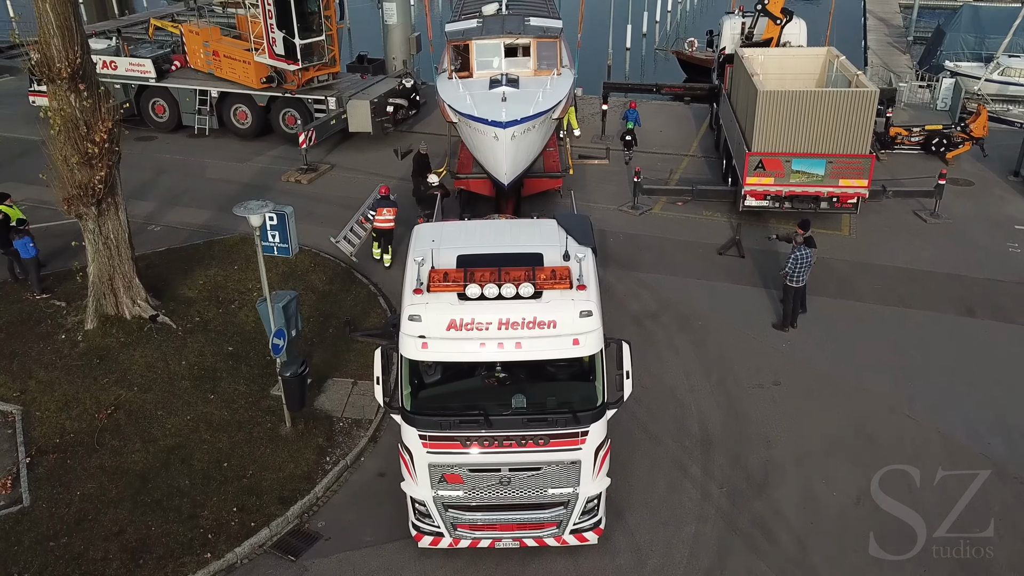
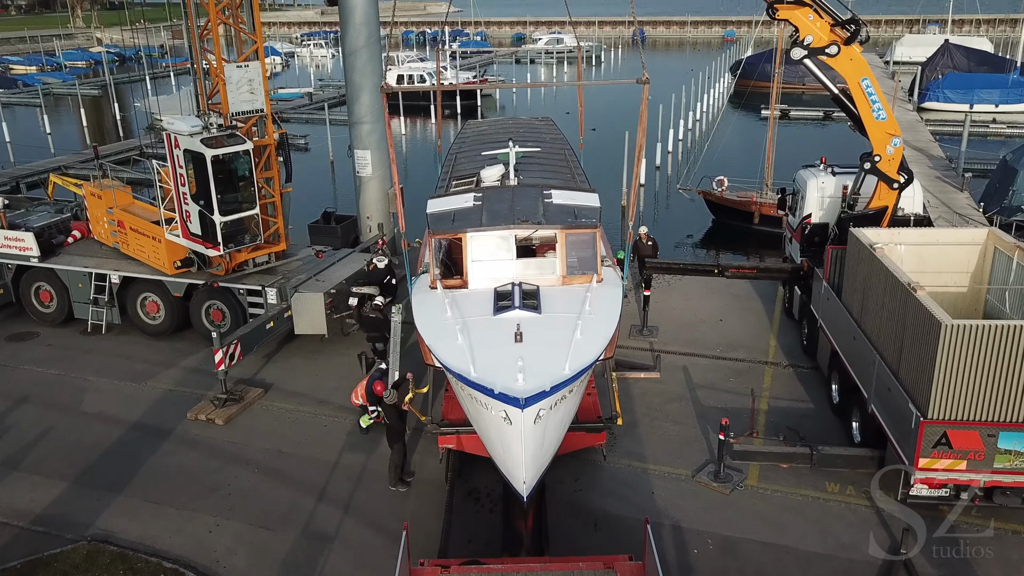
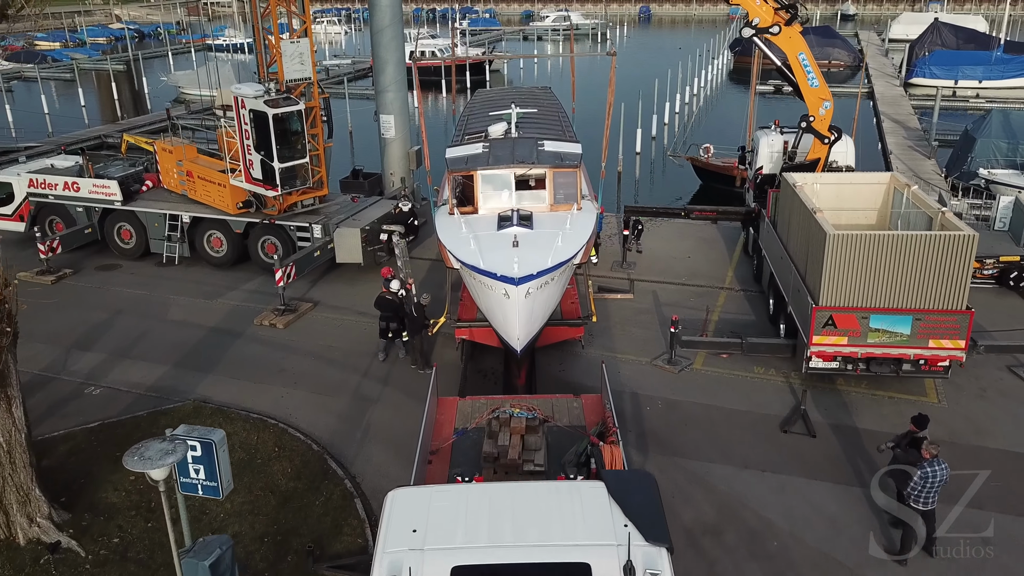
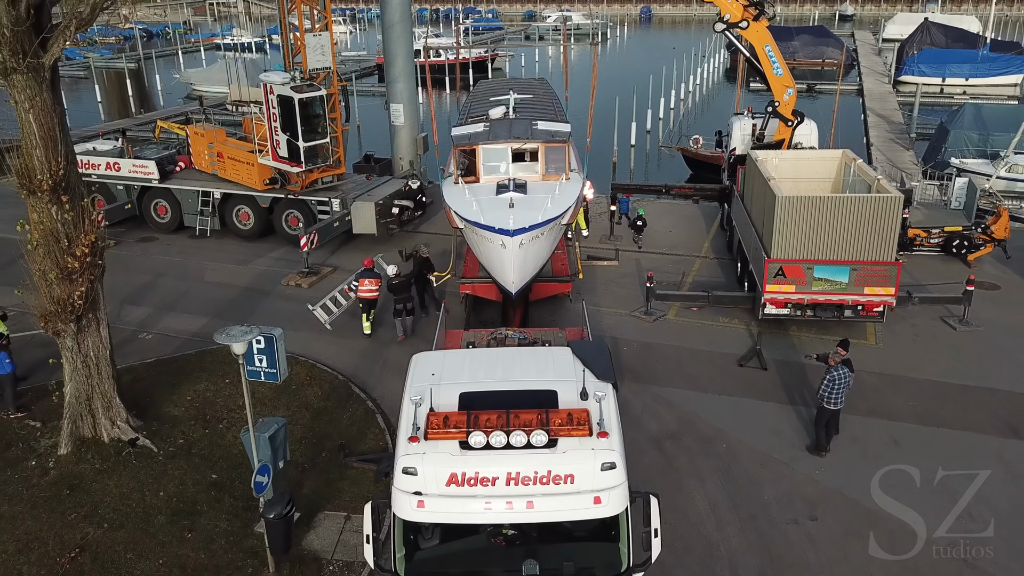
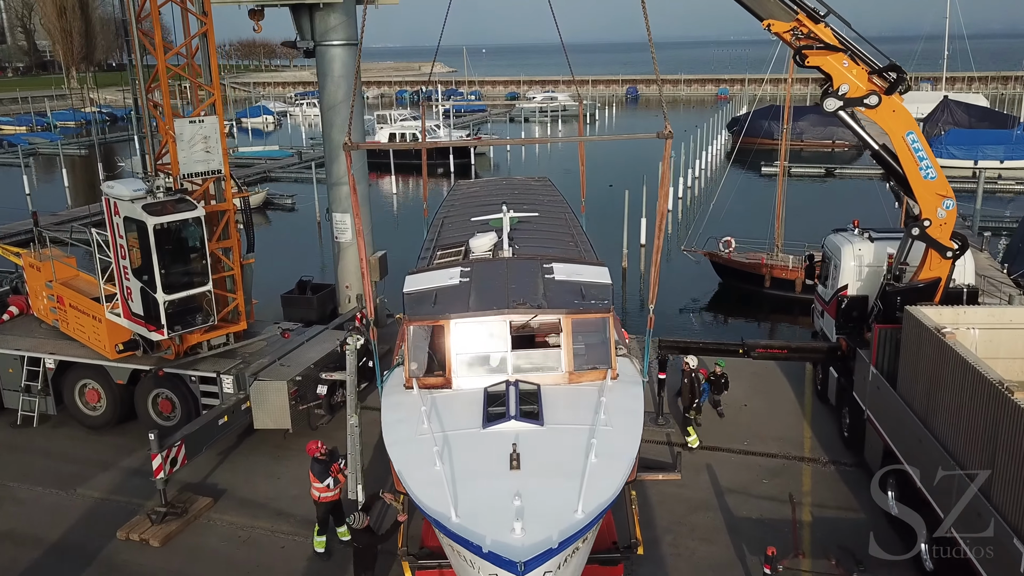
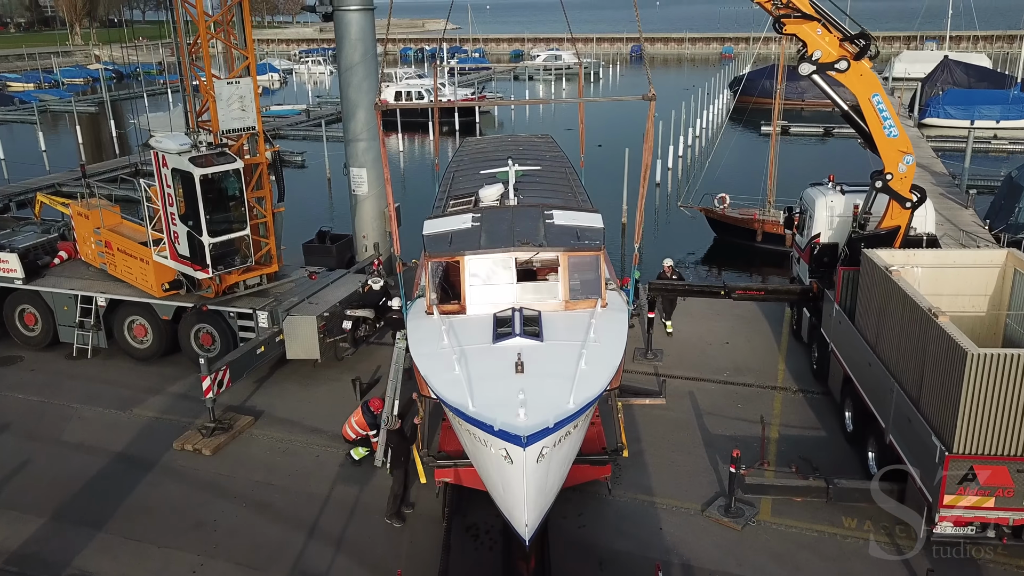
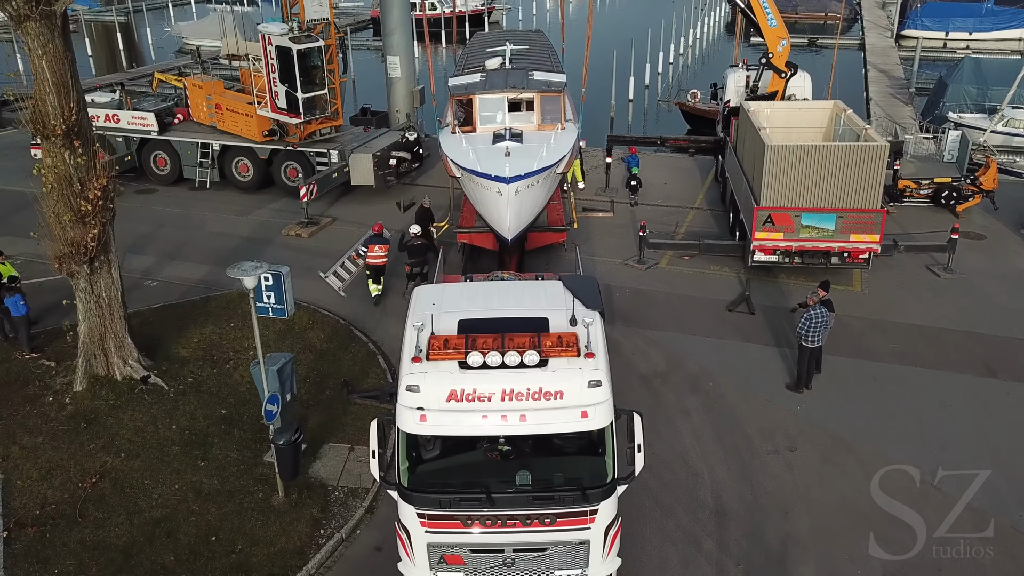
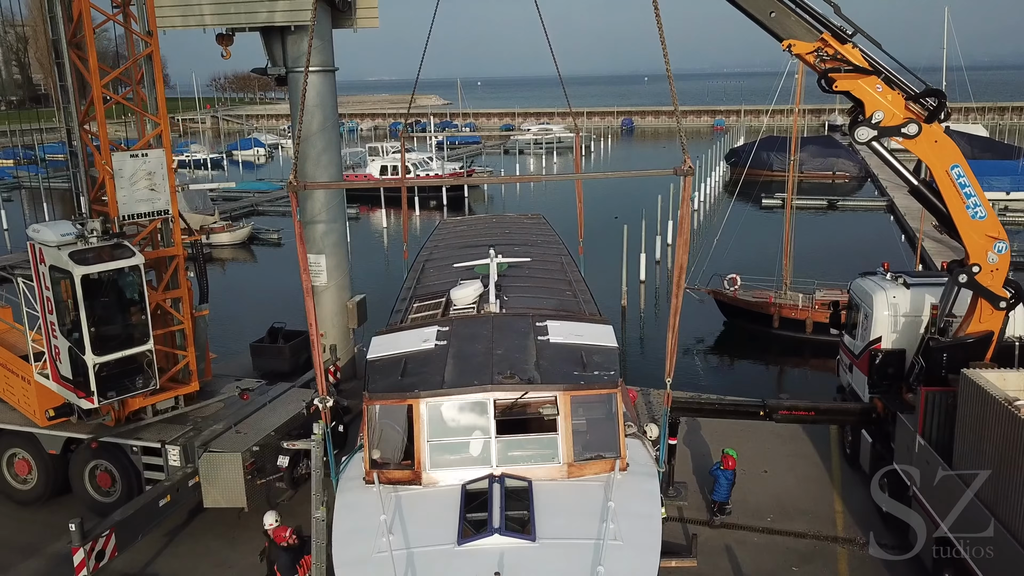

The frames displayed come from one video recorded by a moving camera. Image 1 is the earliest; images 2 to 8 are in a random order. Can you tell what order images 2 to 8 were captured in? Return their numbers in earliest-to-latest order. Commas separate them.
7, 4, 3, 2, 6, 5, 8
